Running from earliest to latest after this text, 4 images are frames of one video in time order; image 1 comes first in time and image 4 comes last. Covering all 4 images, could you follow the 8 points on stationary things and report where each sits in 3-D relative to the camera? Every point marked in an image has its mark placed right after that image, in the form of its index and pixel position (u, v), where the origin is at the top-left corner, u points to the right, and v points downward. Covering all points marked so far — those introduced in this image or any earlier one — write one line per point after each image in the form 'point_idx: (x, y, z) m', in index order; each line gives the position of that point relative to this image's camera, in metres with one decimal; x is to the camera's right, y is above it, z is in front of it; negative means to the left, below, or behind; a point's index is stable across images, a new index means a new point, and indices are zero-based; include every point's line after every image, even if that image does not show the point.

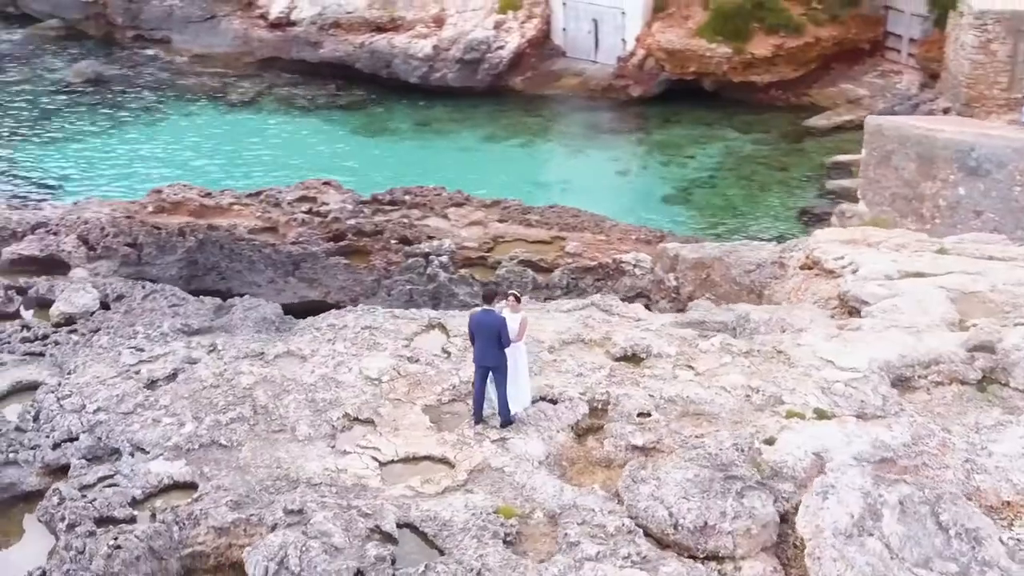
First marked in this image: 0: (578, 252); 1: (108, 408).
0: (+0.6, +0.4, +14.2) m
1: (-2.6, -0.8, +9.8) m
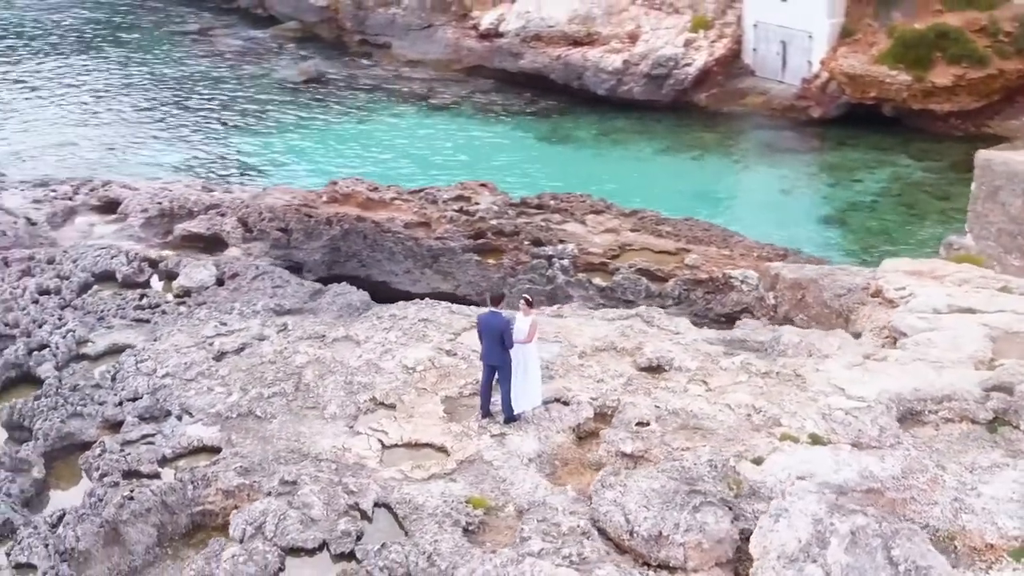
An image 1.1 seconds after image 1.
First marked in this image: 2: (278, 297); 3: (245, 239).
0: (+1.8, +0.3, +14.3) m
1: (-2.4, -0.6, +10.7) m
2: (-1.8, 0.0, +12.0) m
3: (-2.5, +0.5, +14.5) m
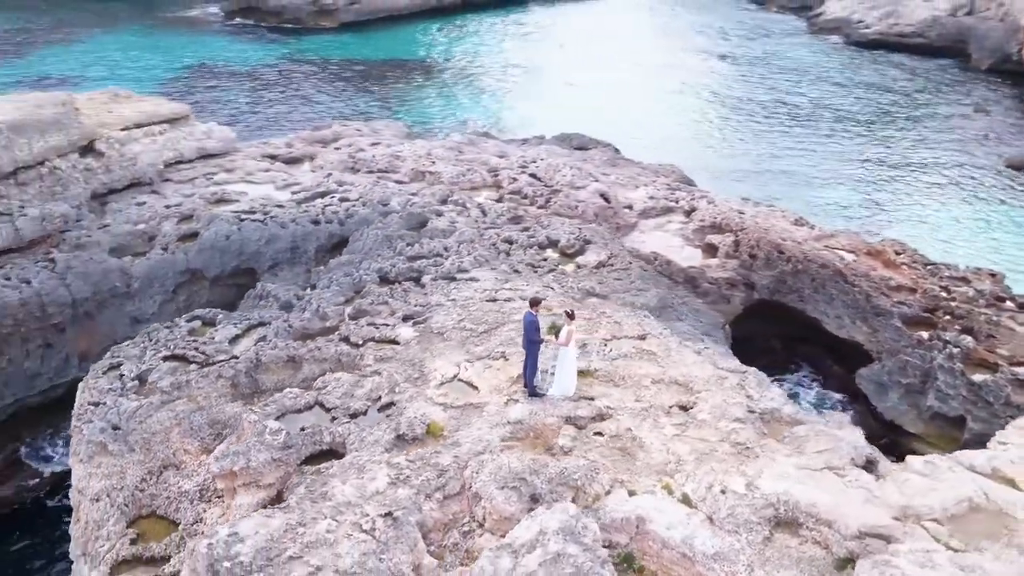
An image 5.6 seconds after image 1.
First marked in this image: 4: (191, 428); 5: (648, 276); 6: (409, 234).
0: (+5.0, -1.1, +13.4) m
1: (-0.5, -0.1, +14.0) m
2: (+1.0, +0.1, +14.4) m
3: (+2.5, +0.4, +16.5) m
4: (-2.6, -1.1, +12.1) m
5: (+1.3, +0.1, +14.5) m
6: (-1.1, +0.6, +16.3) m
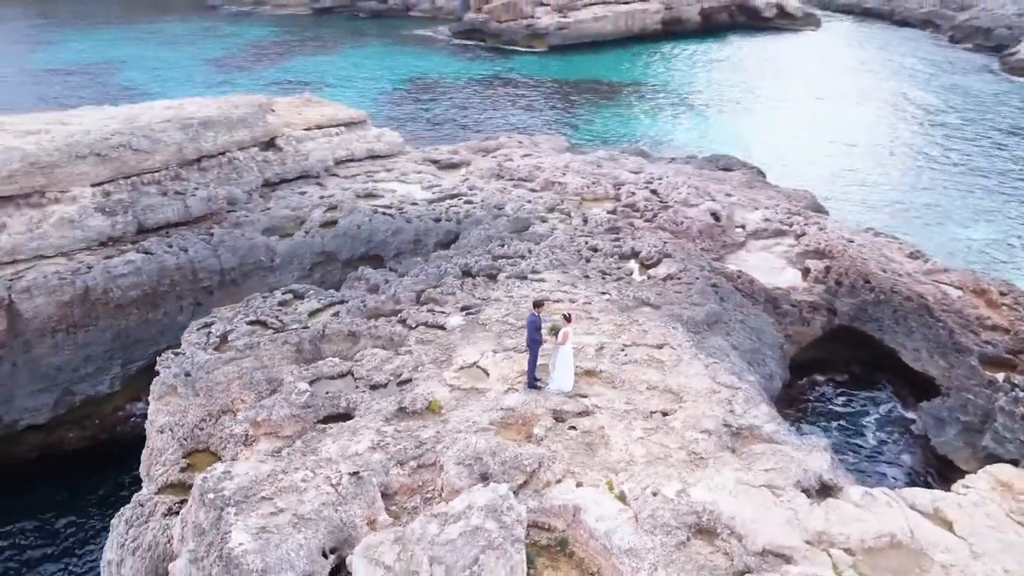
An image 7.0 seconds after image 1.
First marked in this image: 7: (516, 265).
0: (+5.3, -1.6, +13.3) m
1: (+0.2, -0.1, +15.0) m
2: (+1.7, -0.1, +15.0) m
3: (+3.6, 0.0, +16.8) m
4: (-2.4, -0.8, +13.6) m
5: (+2.1, -0.1, +15.1) m
6: (+0.1, +0.7, +17.4) m
7: (+0.3, +0.3, +16.1) m
